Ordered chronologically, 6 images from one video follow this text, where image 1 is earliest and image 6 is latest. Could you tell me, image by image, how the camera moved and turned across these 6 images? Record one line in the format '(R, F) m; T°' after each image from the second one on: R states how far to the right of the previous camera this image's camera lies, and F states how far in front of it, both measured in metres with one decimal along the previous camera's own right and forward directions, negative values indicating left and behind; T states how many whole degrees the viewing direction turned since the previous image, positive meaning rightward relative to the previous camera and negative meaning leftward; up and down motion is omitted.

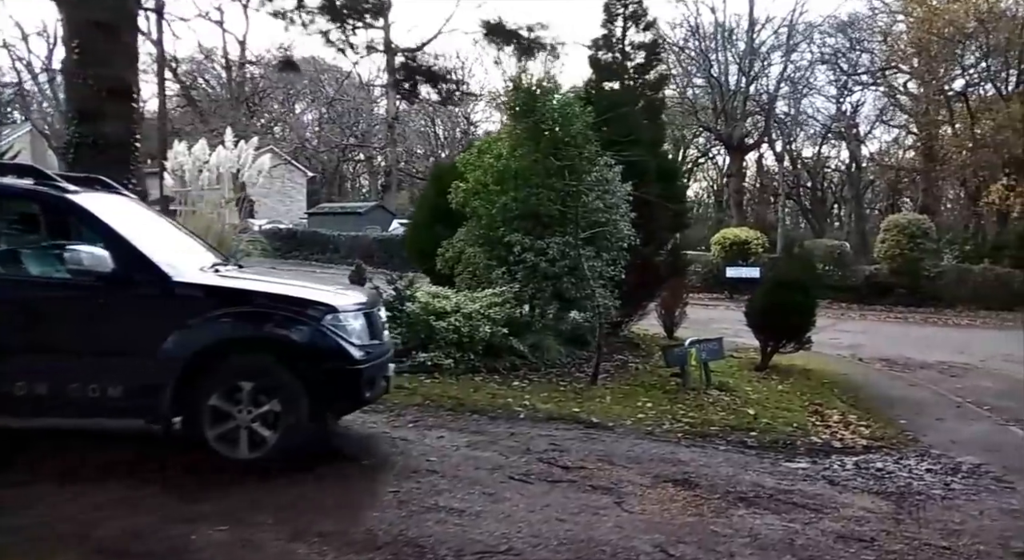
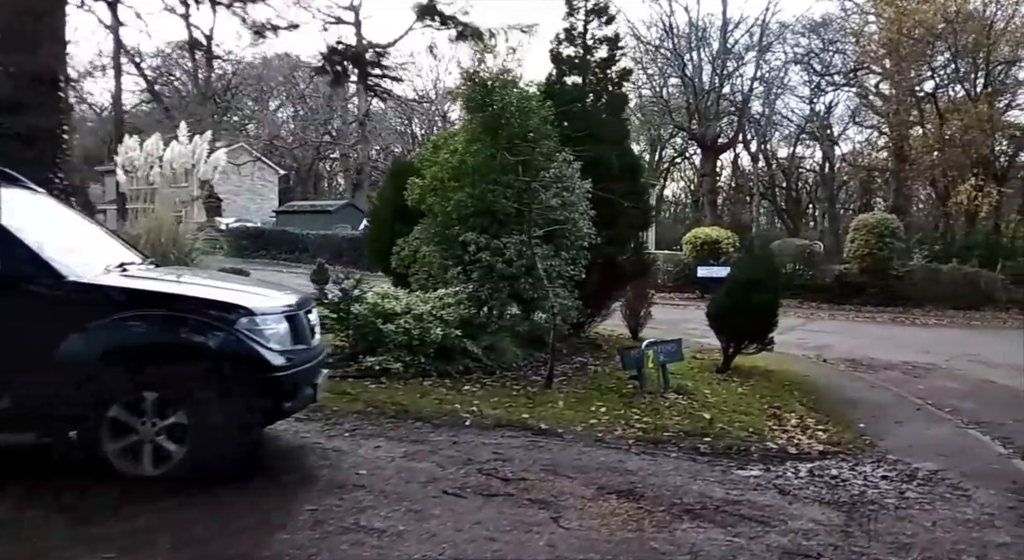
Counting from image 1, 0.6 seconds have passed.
(+0.3, +0.3) m; +2°
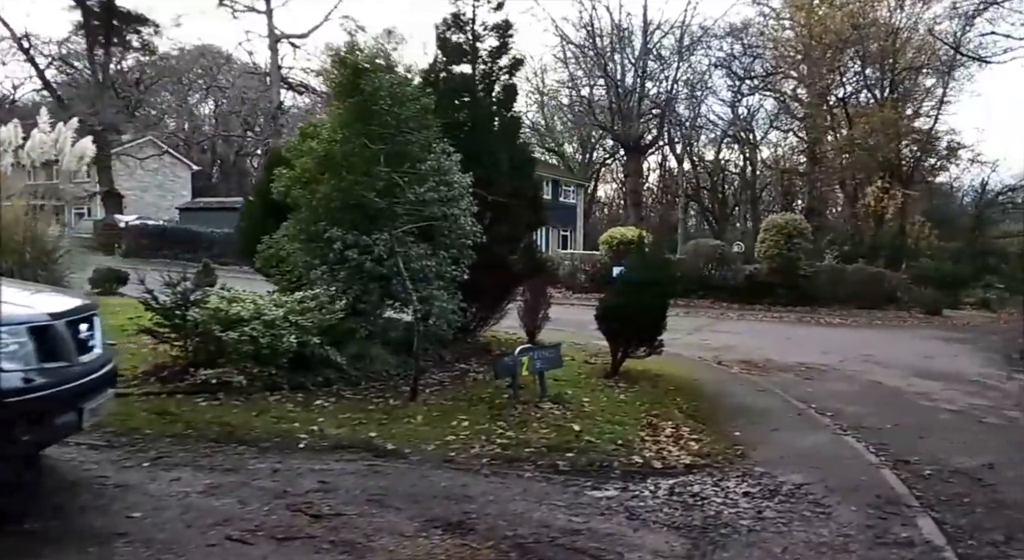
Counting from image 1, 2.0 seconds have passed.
(+0.7, +0.5) m; +5°
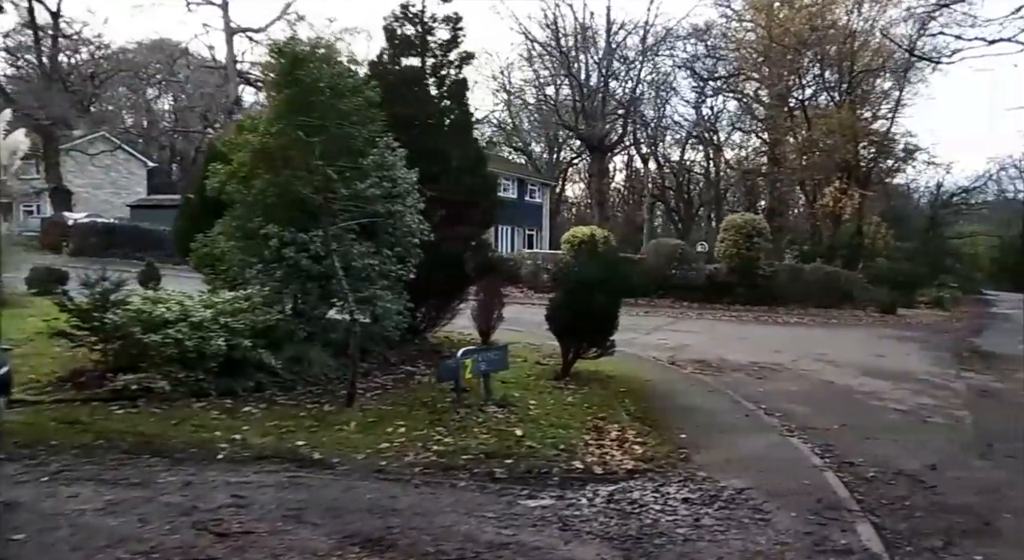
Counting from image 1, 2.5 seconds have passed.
(+0.3, +0.2) m; +3°
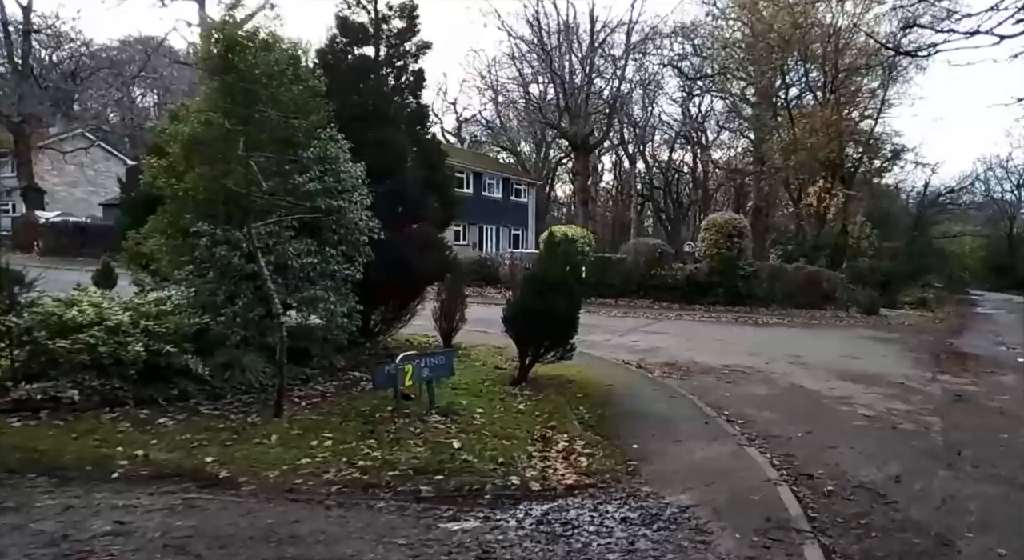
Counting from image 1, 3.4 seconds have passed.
(+0.4, +0.4) m; +1°
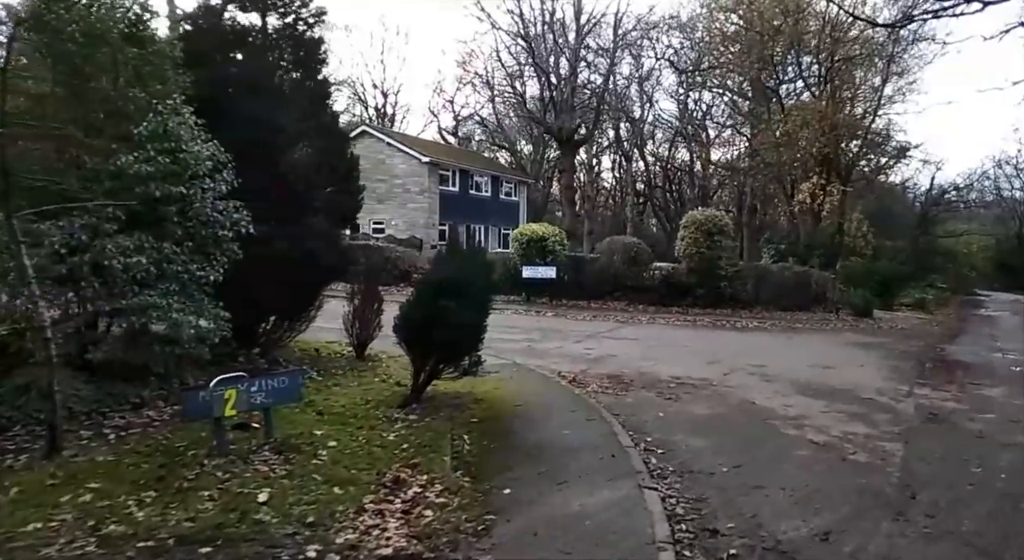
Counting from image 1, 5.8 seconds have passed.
(+1.2, +1.3) m; -1°
